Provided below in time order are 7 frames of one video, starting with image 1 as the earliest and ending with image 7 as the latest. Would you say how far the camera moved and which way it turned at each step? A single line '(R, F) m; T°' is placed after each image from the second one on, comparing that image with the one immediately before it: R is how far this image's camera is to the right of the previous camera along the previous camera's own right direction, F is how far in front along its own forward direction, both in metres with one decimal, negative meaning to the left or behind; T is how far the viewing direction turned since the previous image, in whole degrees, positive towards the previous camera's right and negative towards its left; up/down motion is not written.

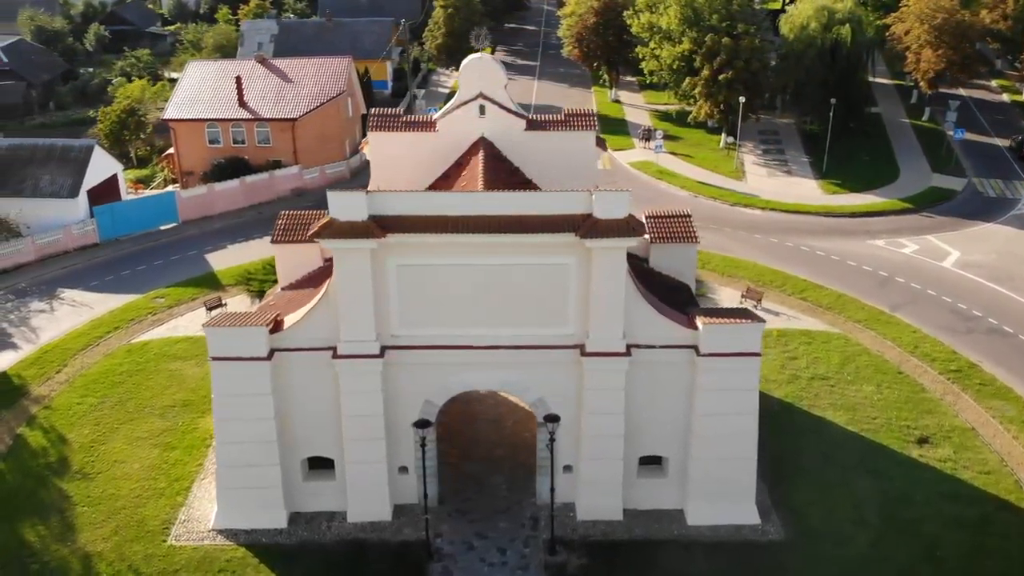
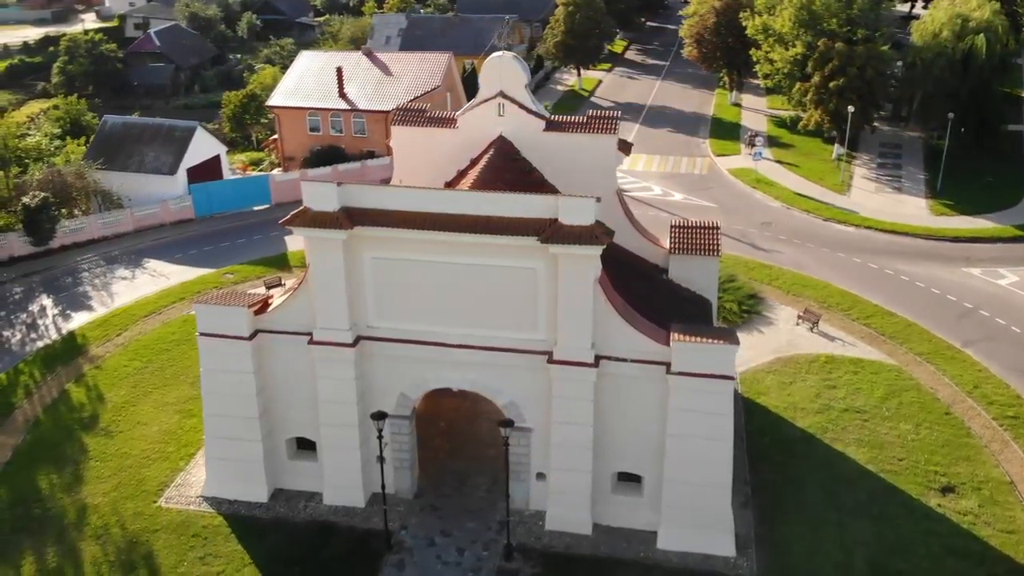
(+4.2, +0.6) m; -10°
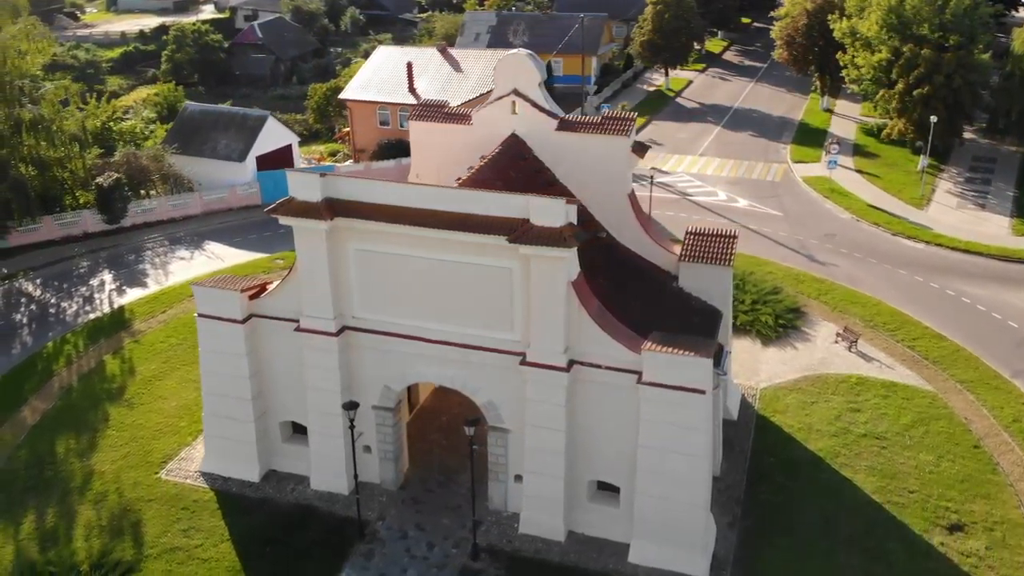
(+3.0, +0.4) m; -7°
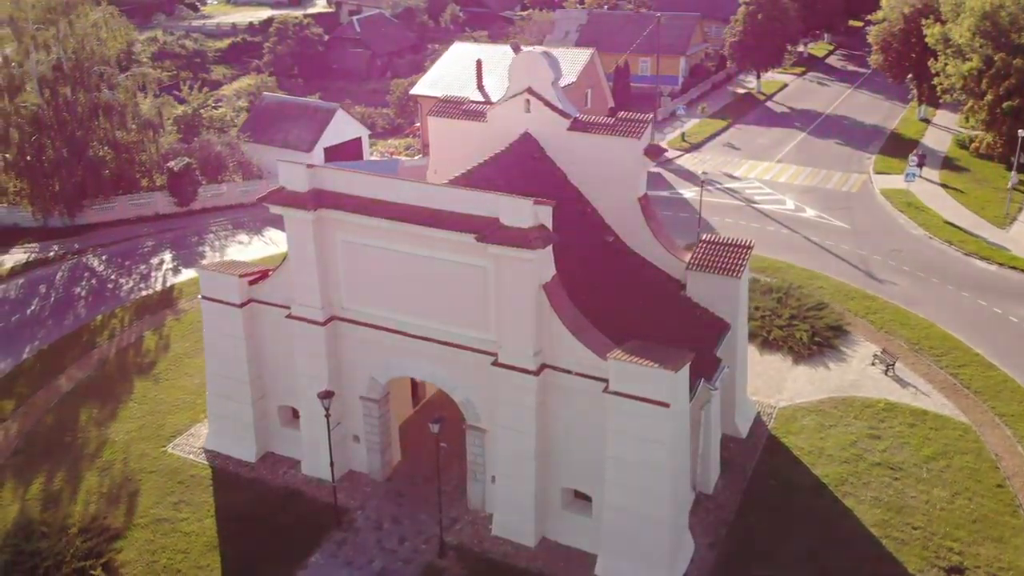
(+3.0, +0.4) m; -7°
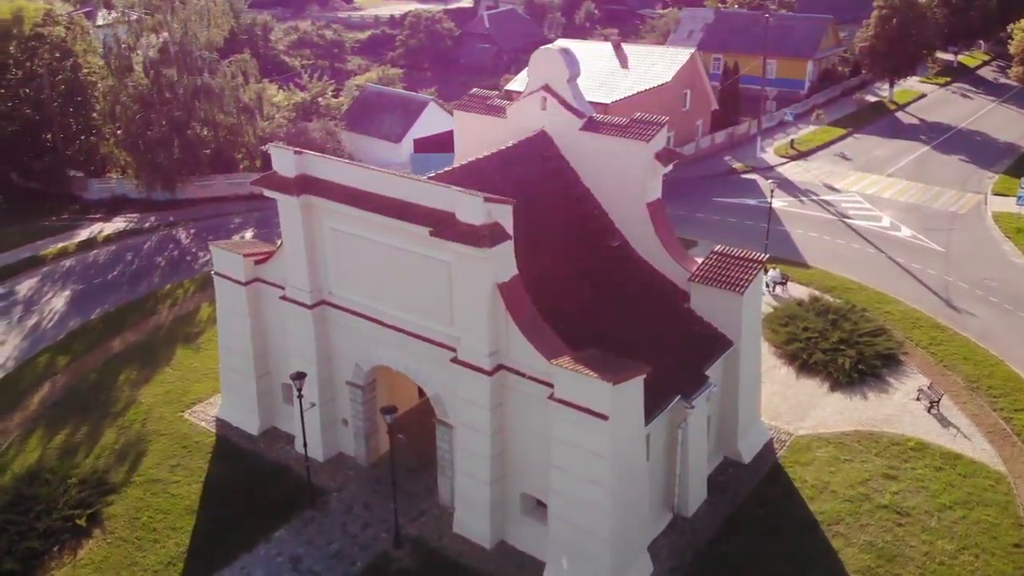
(+4.1, +0.6) m; -10°
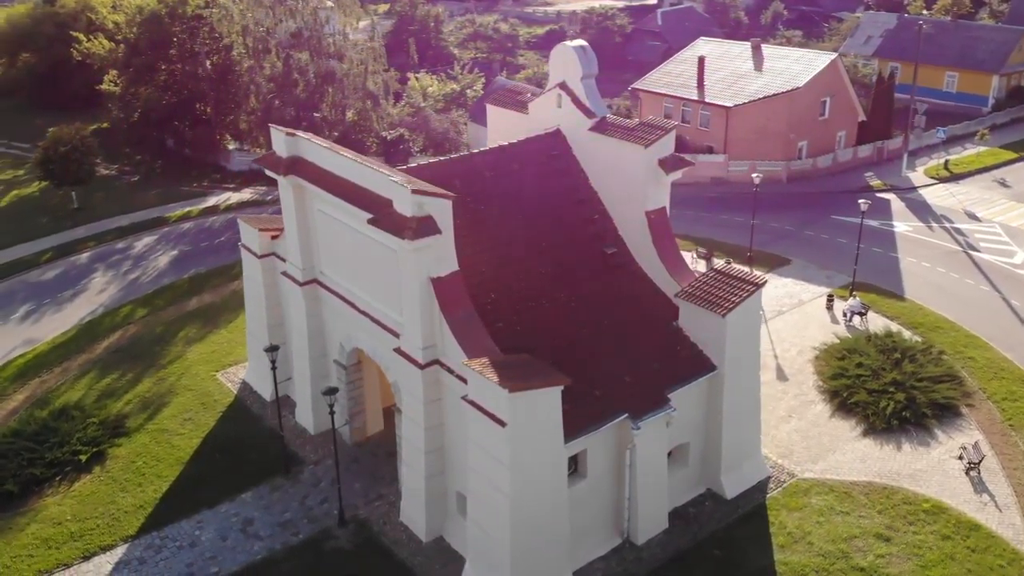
(+5.5, +1.0) m; -14°
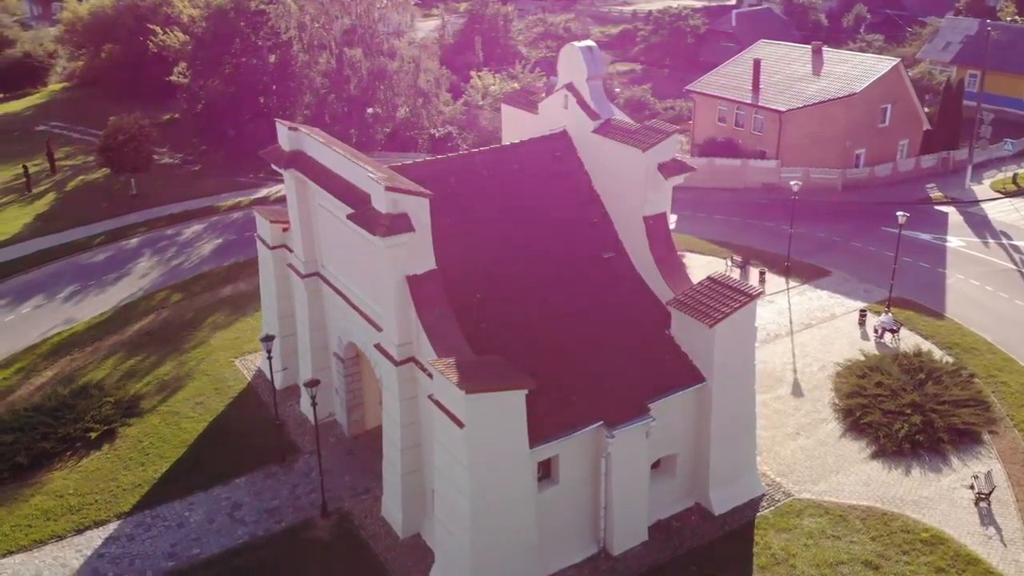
(+2.2, +0.3) m; -6°
